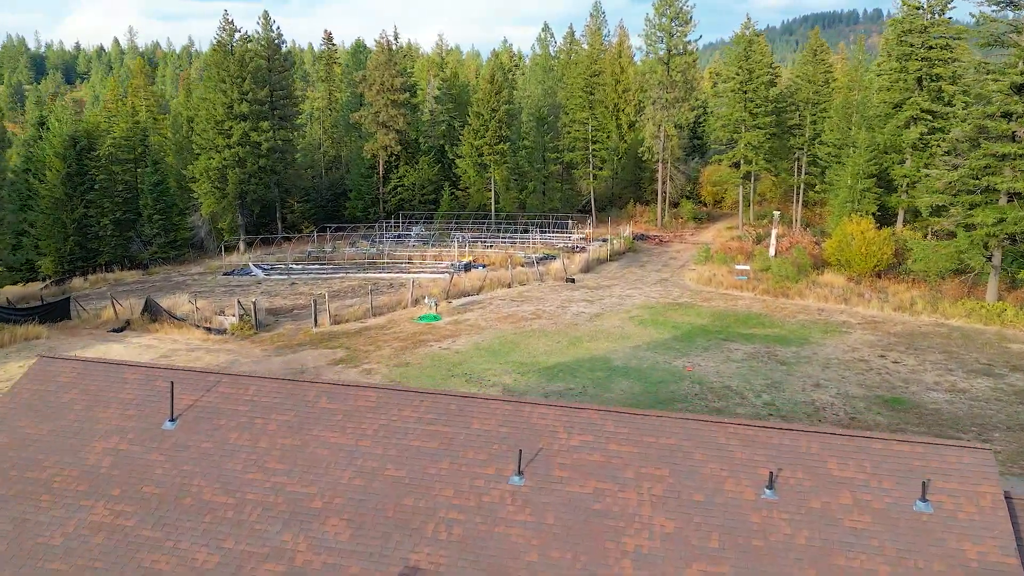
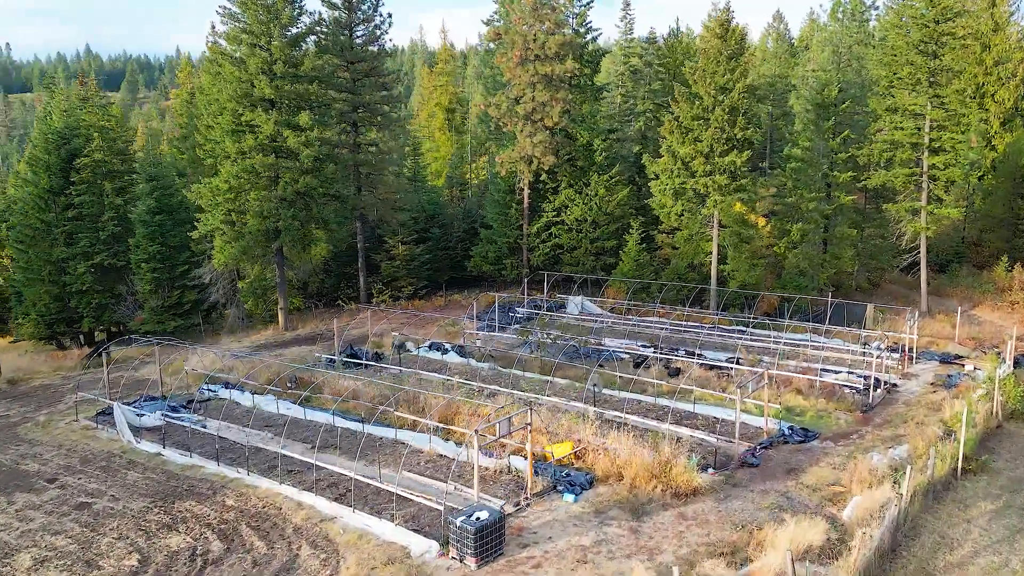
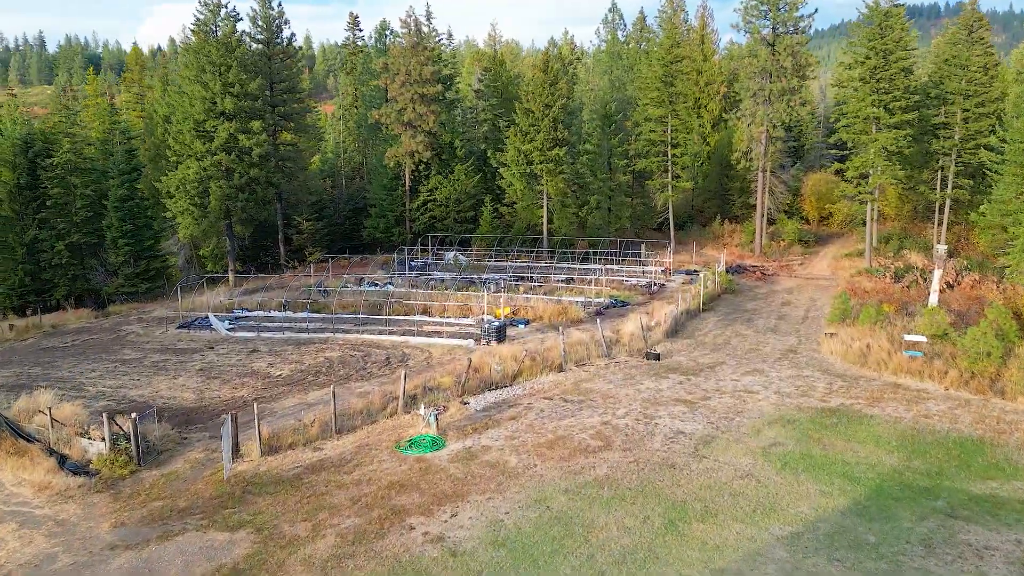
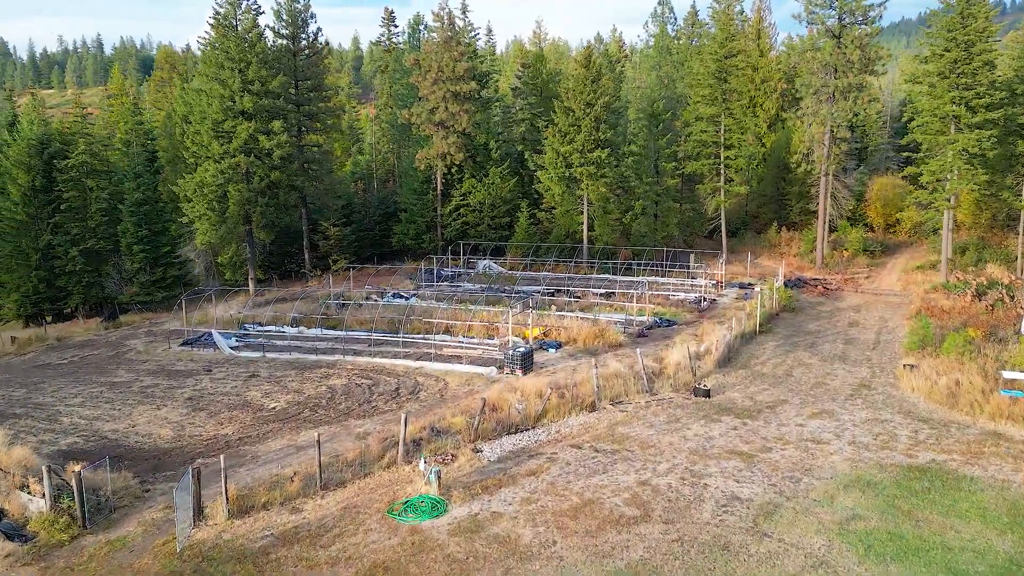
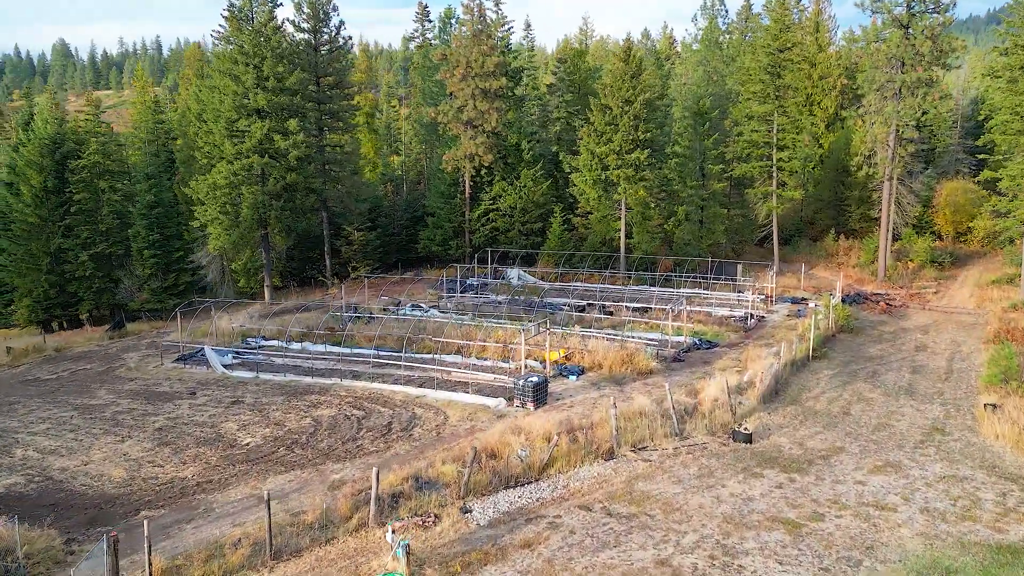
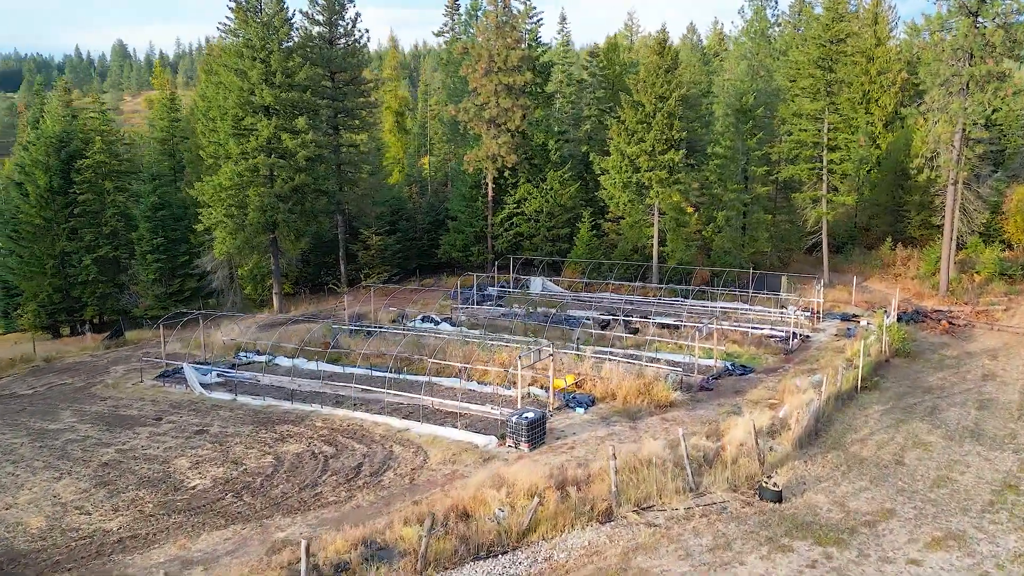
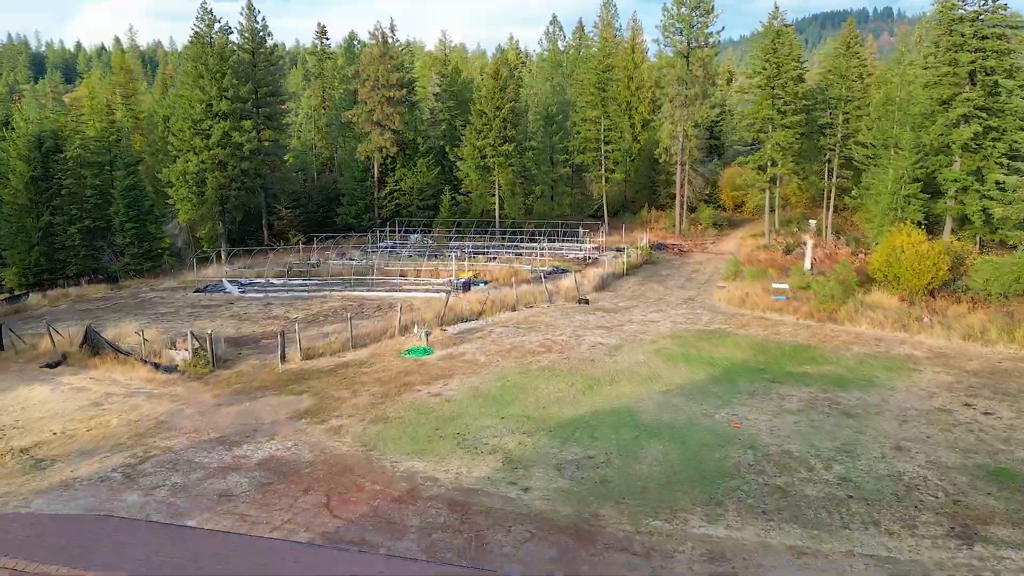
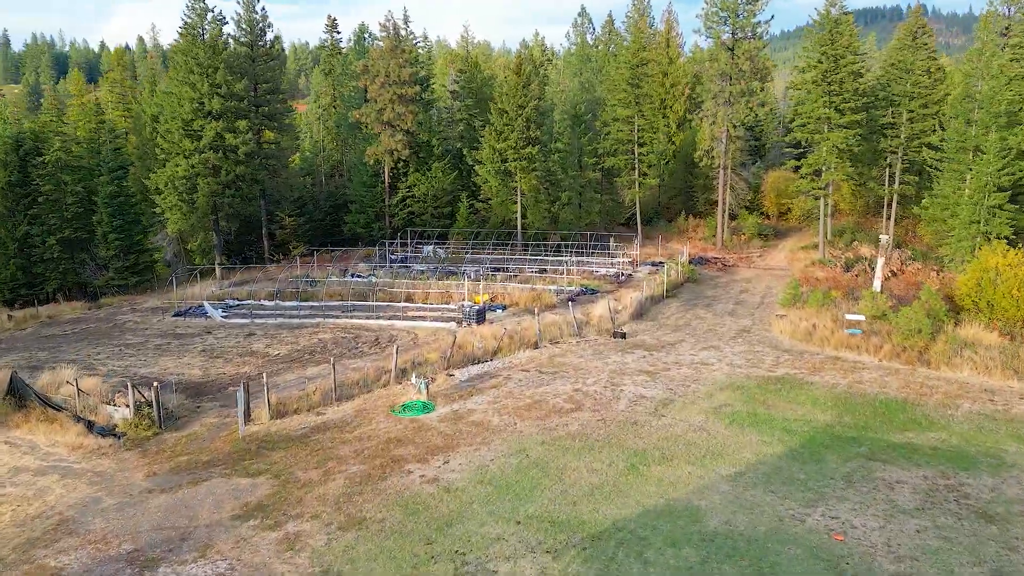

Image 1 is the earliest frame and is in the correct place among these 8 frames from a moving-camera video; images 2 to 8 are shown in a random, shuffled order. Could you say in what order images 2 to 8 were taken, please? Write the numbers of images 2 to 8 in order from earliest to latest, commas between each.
7, 8, 3, 4, 5, 6, 2
